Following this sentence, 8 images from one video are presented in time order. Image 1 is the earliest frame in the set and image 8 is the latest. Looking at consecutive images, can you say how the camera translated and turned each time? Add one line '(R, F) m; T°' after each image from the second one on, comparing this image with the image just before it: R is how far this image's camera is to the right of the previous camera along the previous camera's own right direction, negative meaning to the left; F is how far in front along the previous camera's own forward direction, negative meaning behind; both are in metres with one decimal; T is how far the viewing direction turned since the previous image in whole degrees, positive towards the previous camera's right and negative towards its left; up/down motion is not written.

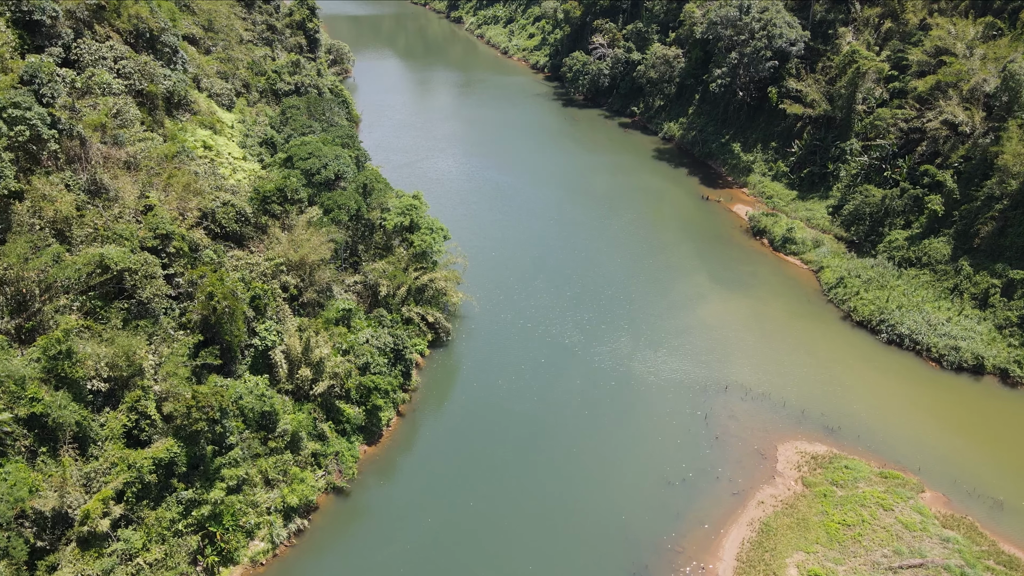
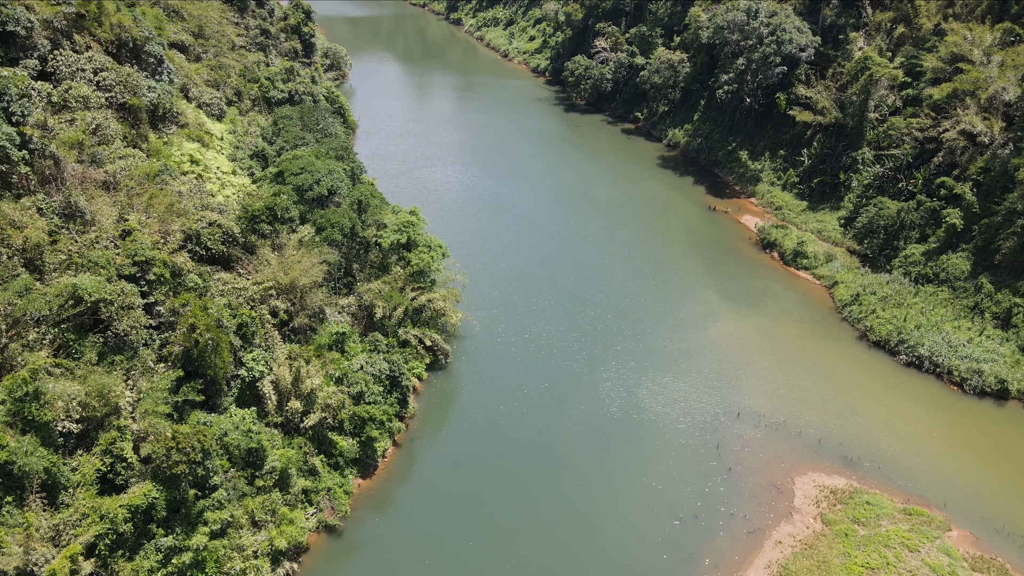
(-0.1, +1.3) m; 0°
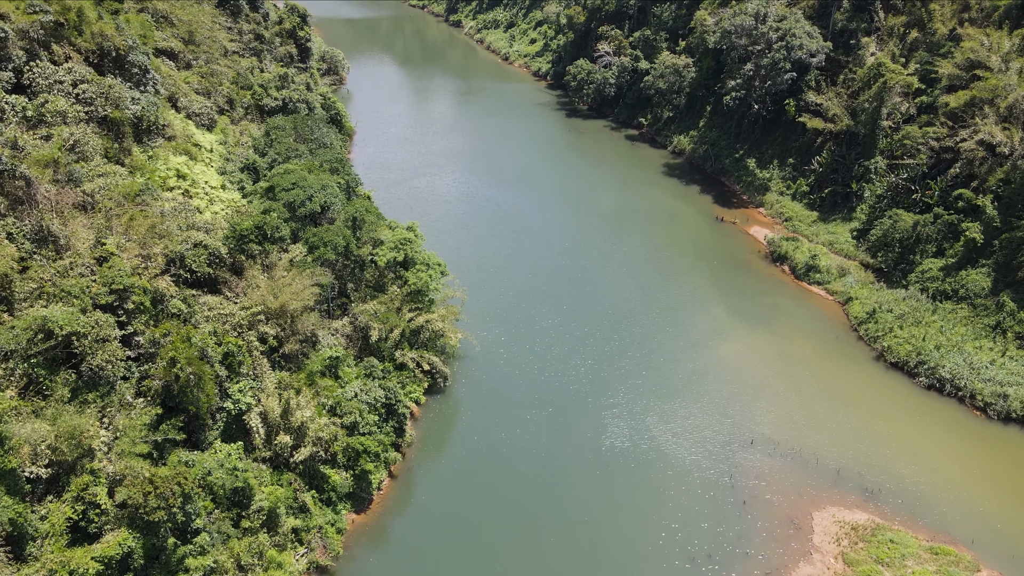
(0.0, +1.2) m; 0°
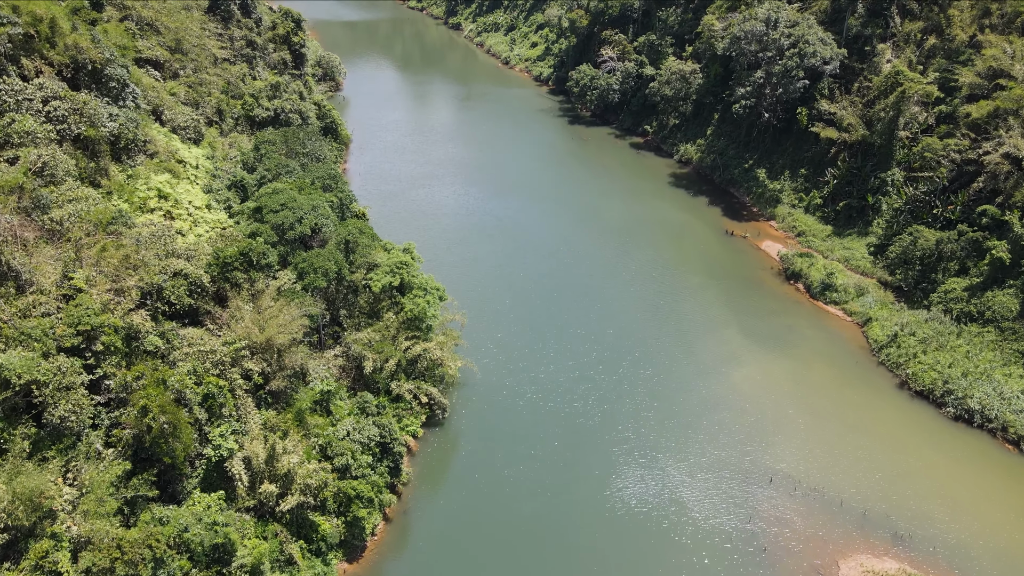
(-0.1, +1.5) m; 0°
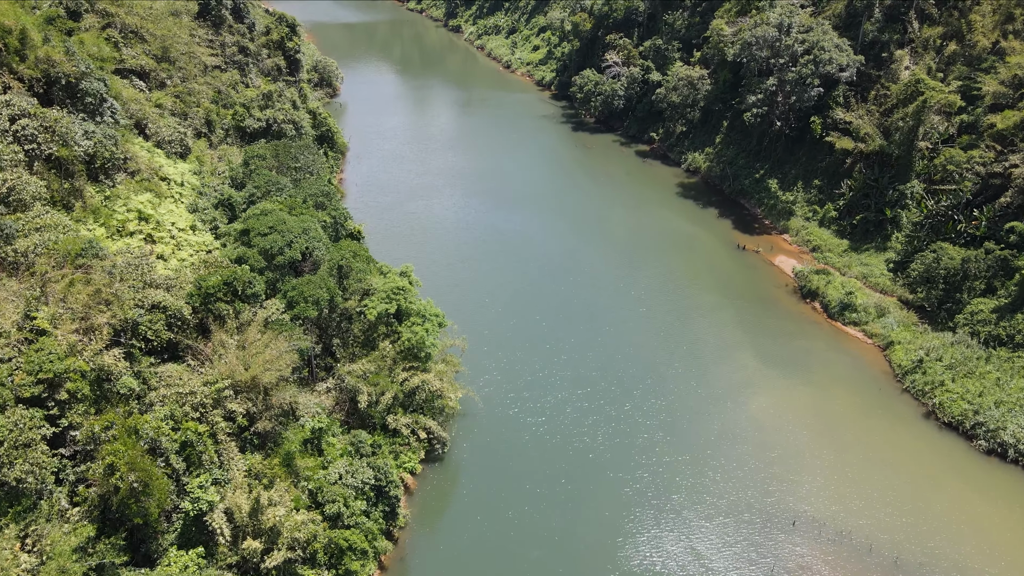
(-0.1, +1.5) m; 0°
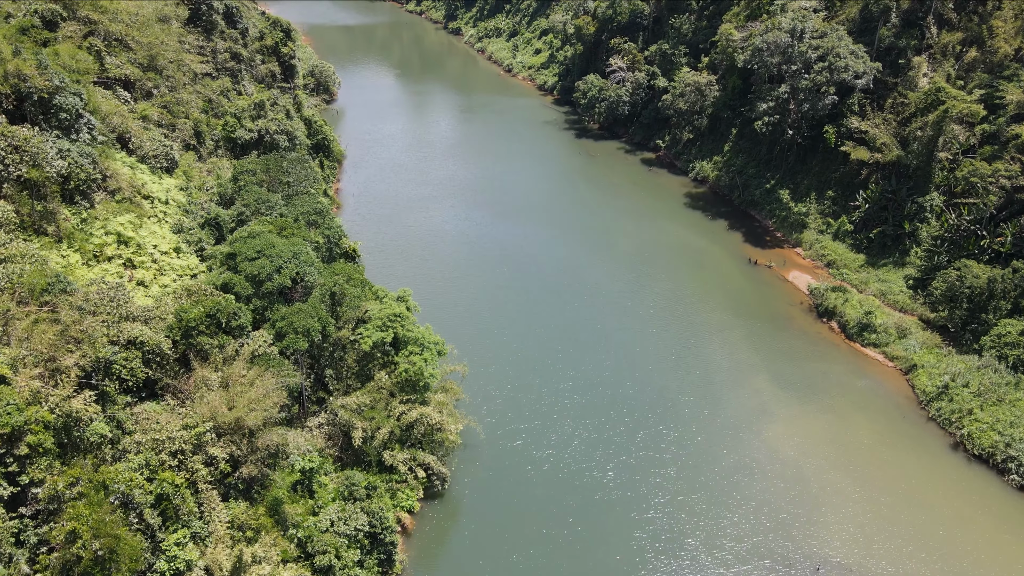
(-0.1, +1.4) m; 0°
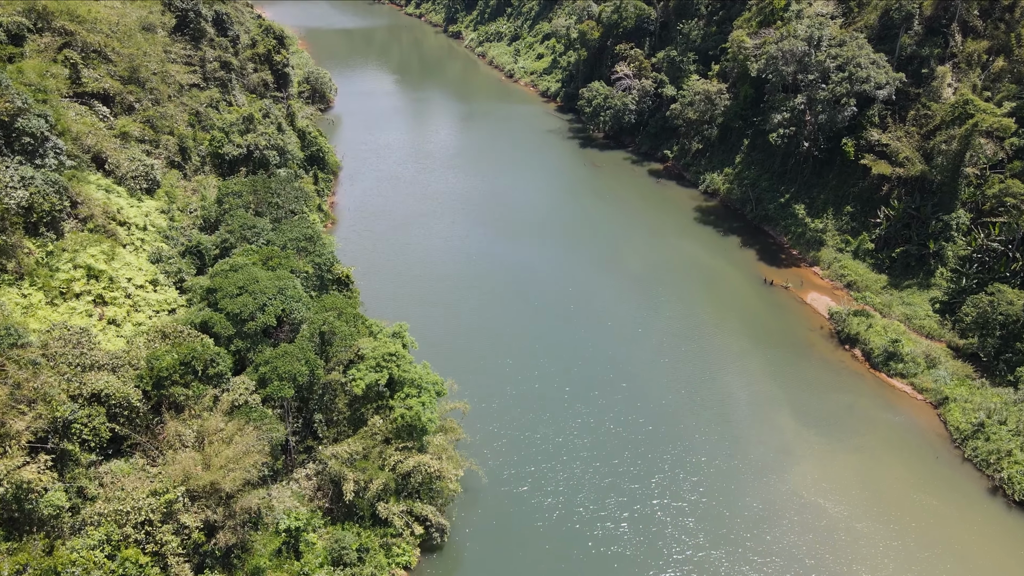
(-0.1, +1.7) m; 0°
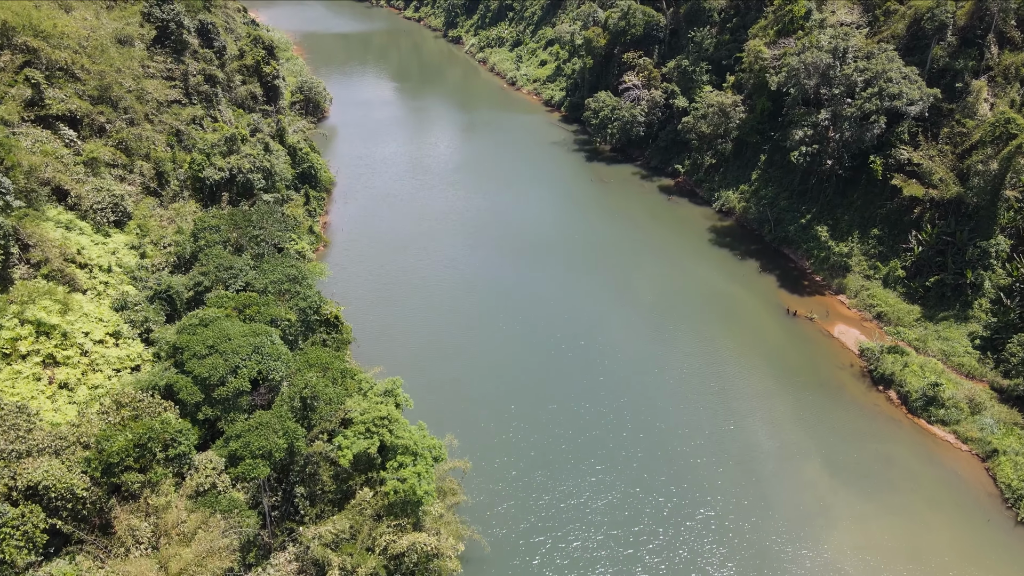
(-0.1, +2.3) m; 0°
